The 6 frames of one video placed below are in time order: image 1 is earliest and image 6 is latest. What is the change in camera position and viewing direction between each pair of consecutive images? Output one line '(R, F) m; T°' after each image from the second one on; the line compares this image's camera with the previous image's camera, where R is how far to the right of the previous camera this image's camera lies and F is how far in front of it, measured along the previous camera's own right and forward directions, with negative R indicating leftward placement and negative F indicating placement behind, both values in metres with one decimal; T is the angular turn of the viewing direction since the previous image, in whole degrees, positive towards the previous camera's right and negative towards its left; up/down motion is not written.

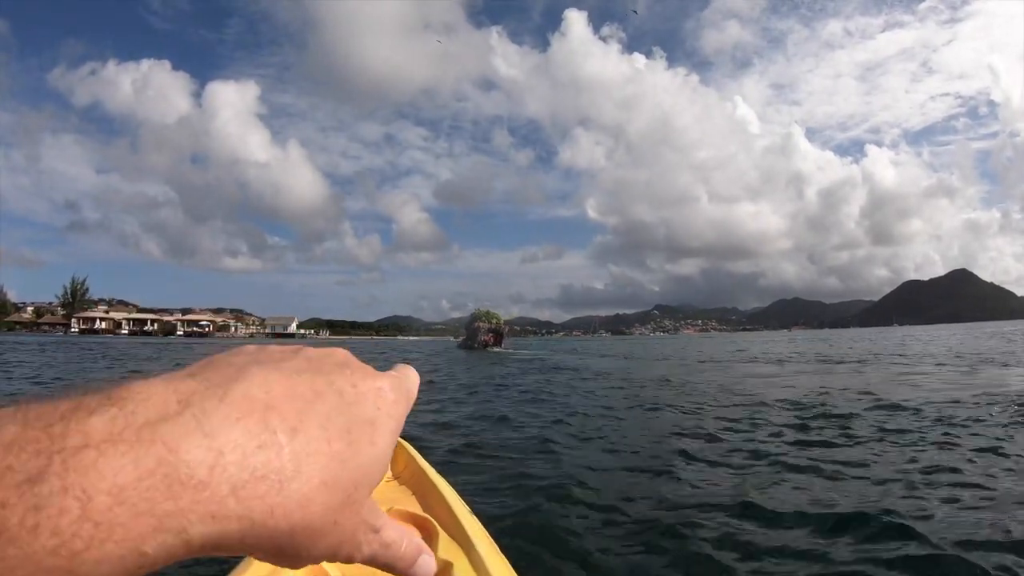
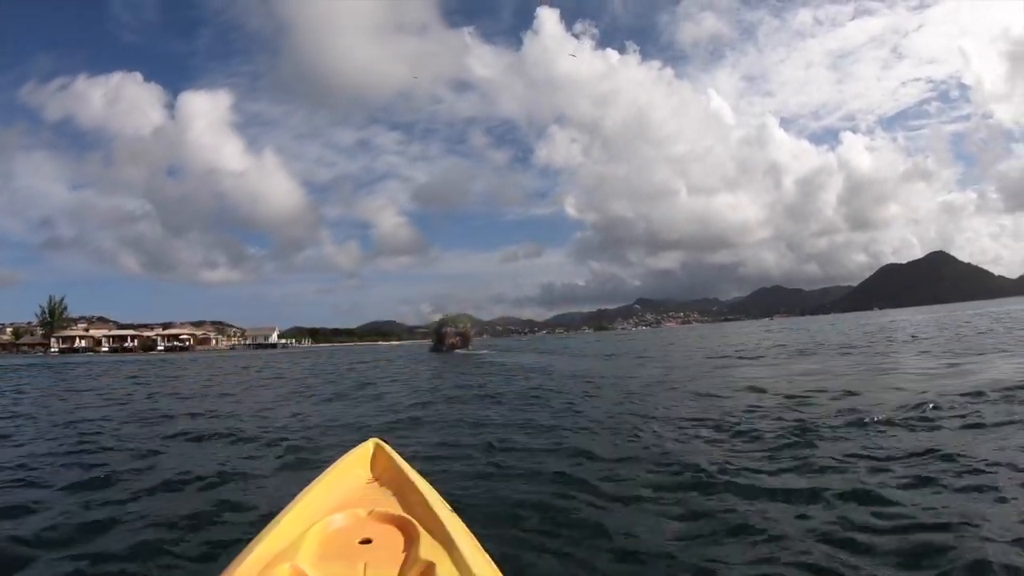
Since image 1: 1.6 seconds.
(-0.5, +0.5) m; +1°
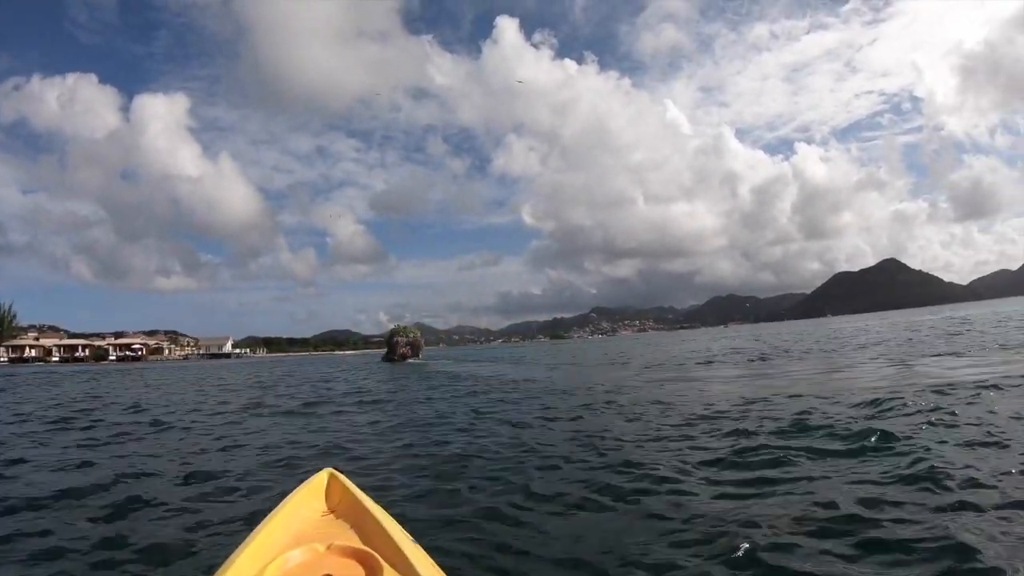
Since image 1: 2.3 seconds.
(-1.2, +1.6) m; +3°
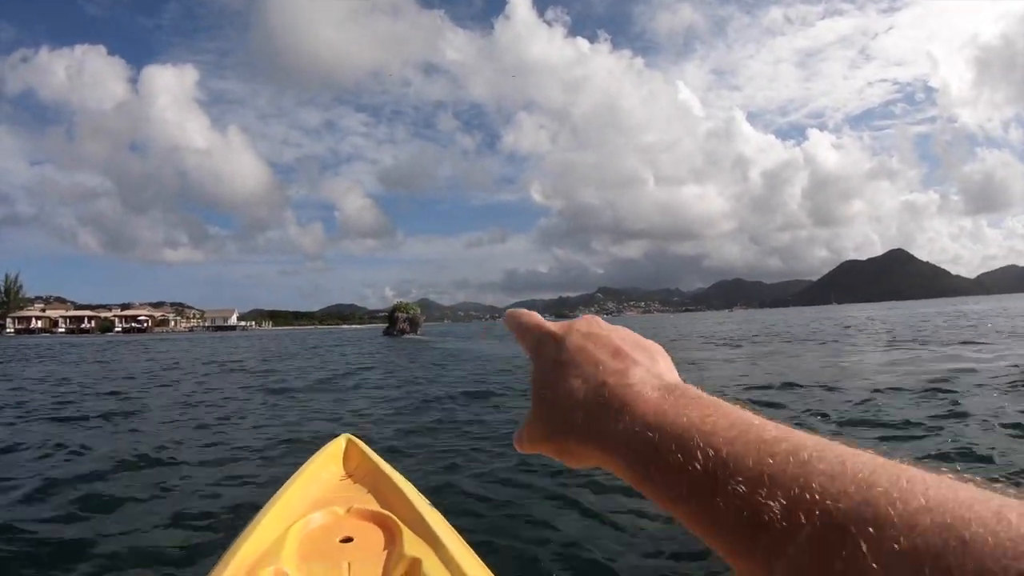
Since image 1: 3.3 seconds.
(-0.4, -1.5) m; -1°
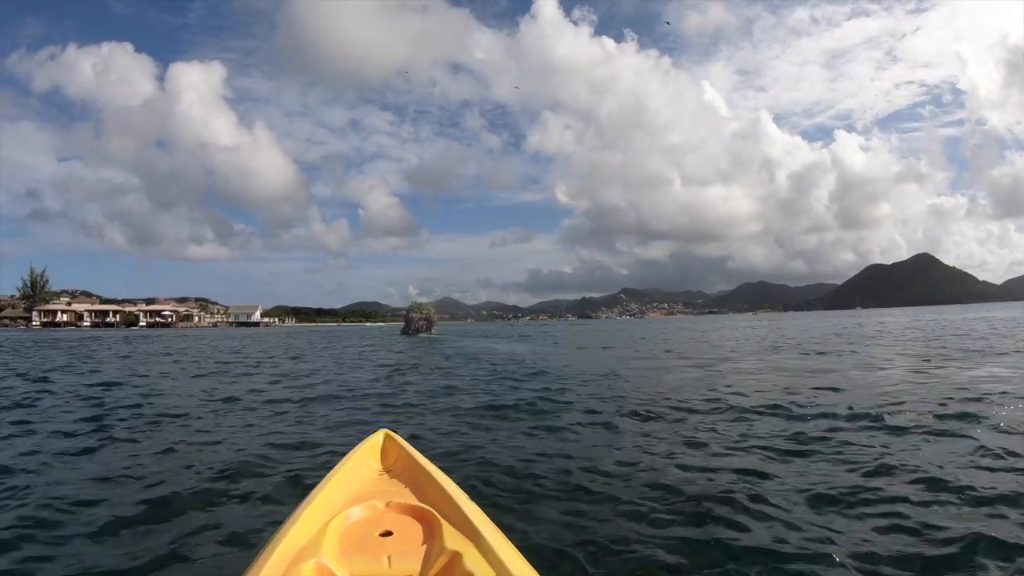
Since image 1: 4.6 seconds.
(+1.0, -0.5) m; -2°
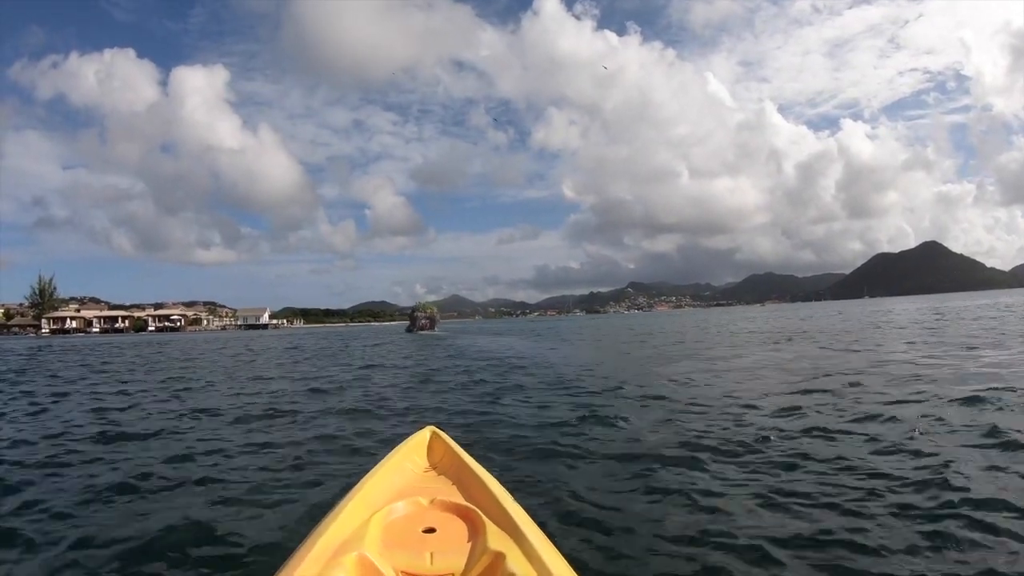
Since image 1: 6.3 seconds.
(+0.2, -0.2) m; -1°
